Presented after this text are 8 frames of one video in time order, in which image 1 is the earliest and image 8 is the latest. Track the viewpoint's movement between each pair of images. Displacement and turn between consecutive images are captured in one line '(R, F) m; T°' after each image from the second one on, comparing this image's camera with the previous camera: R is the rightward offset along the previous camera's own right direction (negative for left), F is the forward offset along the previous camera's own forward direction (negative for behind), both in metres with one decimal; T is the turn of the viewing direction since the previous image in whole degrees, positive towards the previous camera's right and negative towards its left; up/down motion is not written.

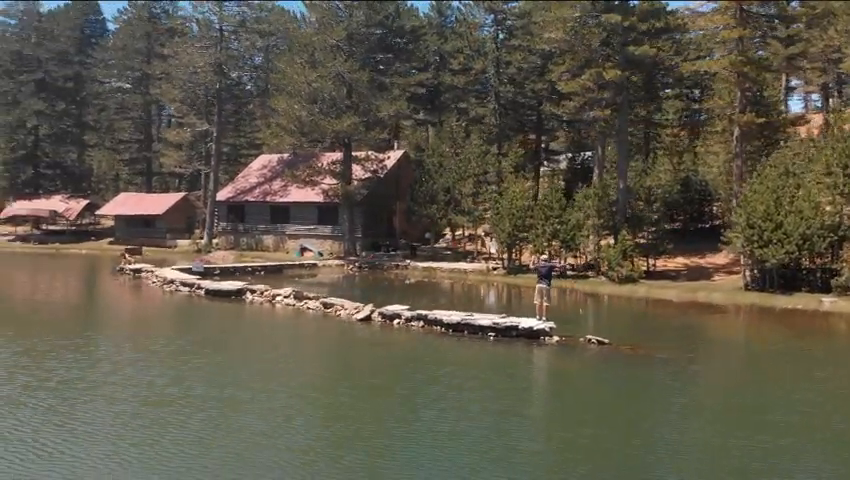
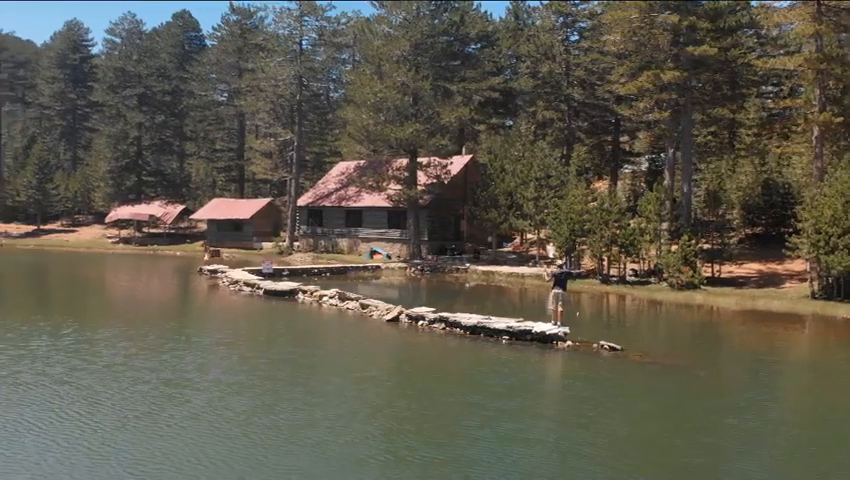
(+1.7, -0.5) m; -8°
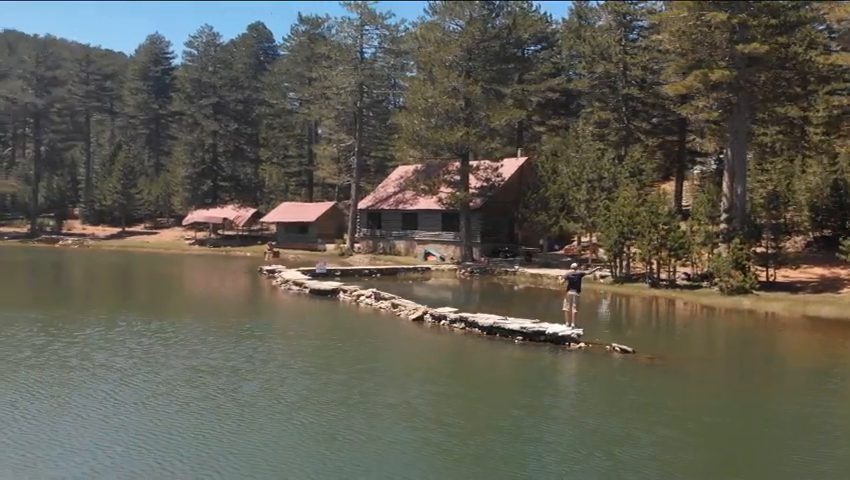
(+1.4, -0.6) m; -6°
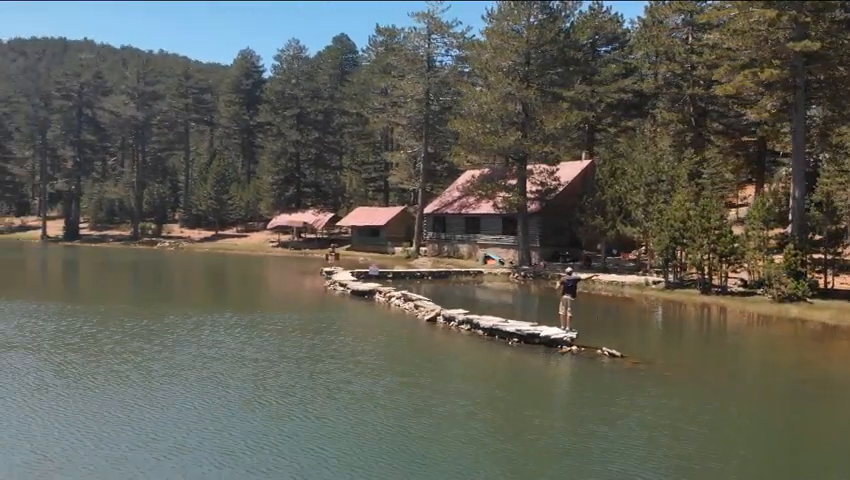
(+2.4, -0.7) m; -8°
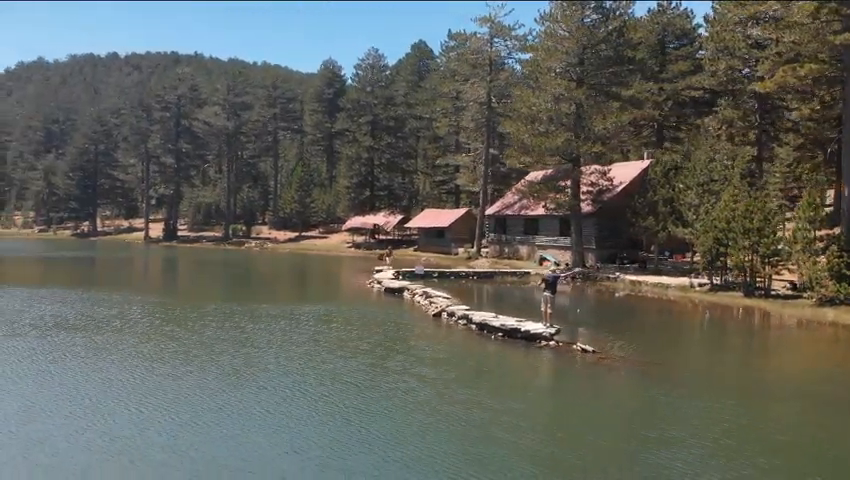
(+2.8, -0.9) m; -8°
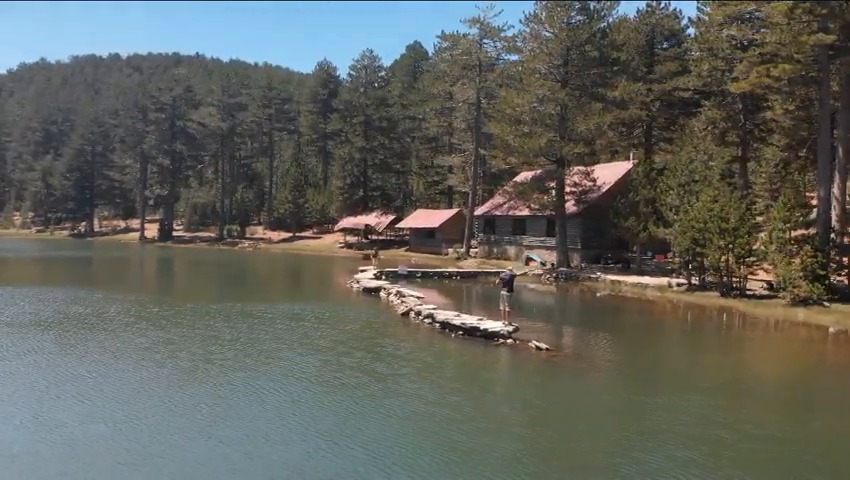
(+1.1, -0.2) m; 0°
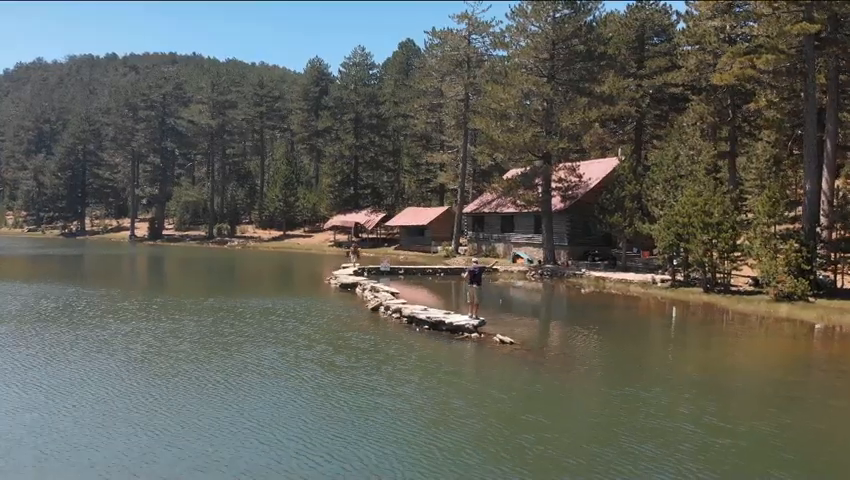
(+0.9, +0.5) m; 0°
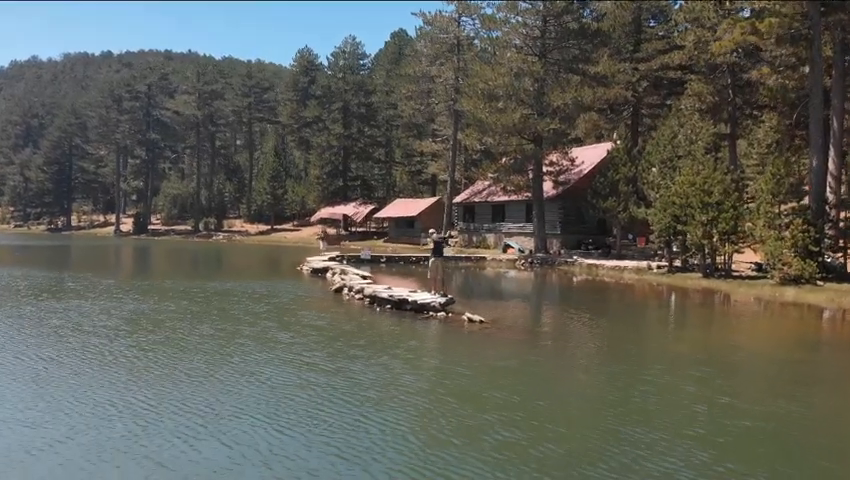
(+0.8, +2.0) m; 0°
